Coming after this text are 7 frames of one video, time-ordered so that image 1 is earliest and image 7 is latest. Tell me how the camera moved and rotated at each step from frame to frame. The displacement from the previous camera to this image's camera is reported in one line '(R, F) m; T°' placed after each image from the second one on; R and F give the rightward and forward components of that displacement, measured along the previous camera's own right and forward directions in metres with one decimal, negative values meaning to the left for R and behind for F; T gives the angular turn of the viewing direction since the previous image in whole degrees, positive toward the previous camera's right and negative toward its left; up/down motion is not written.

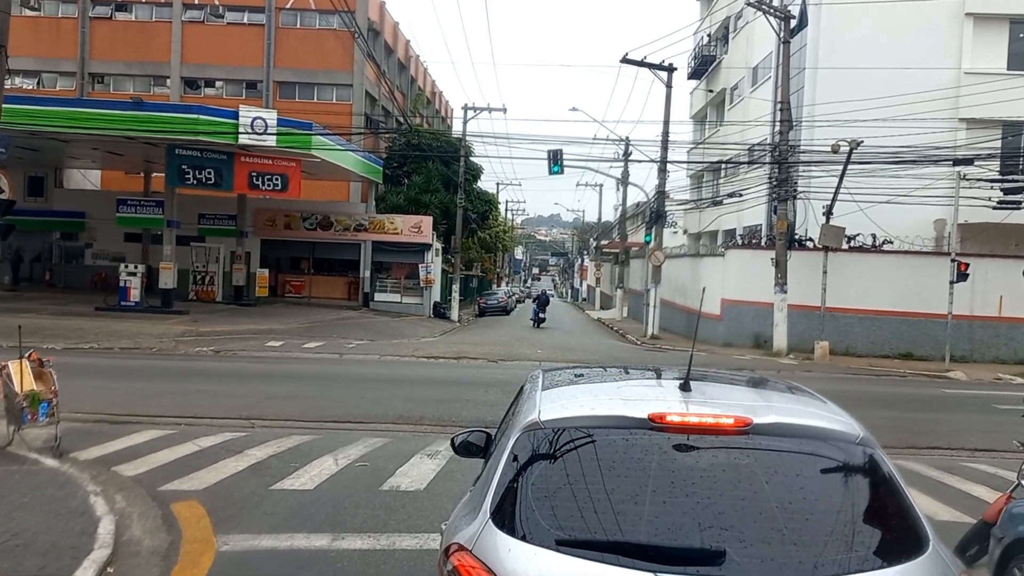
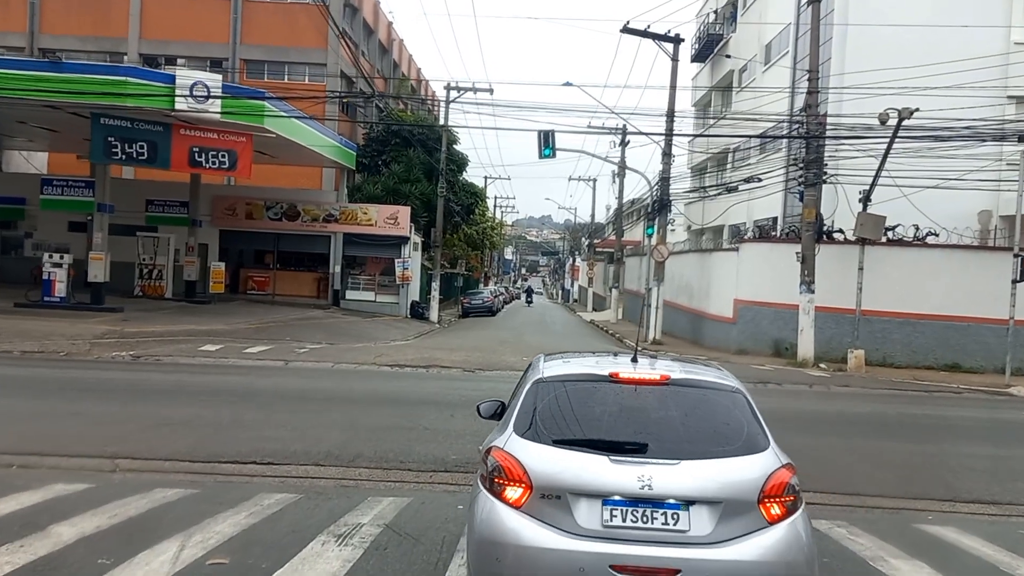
(+0.2, +3.8) m; +1°
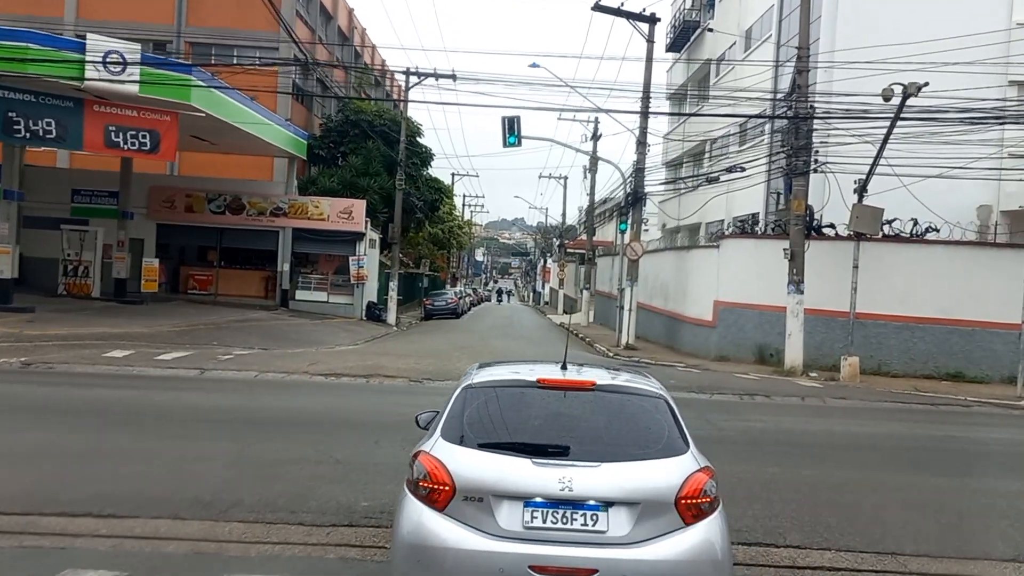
(+0.4, +2.4) m; +2°
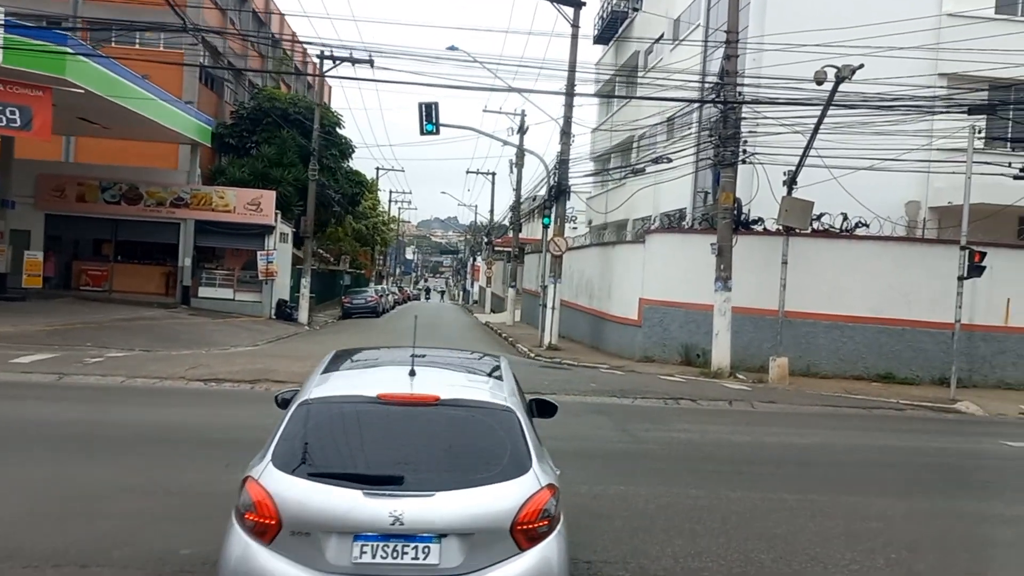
(+0.5, +1.5) m; +4°
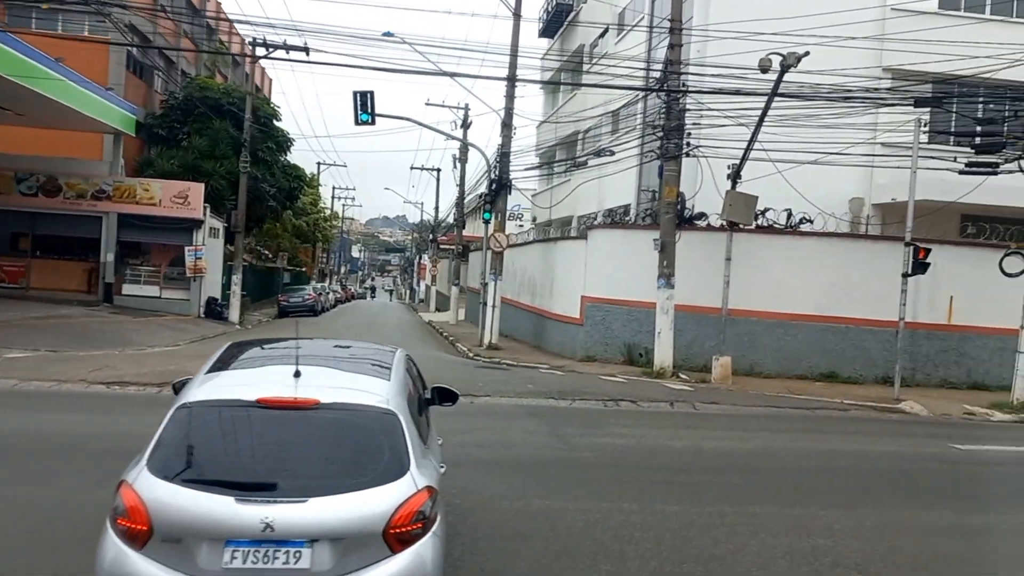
(+0.3, +0.8) m; +3°
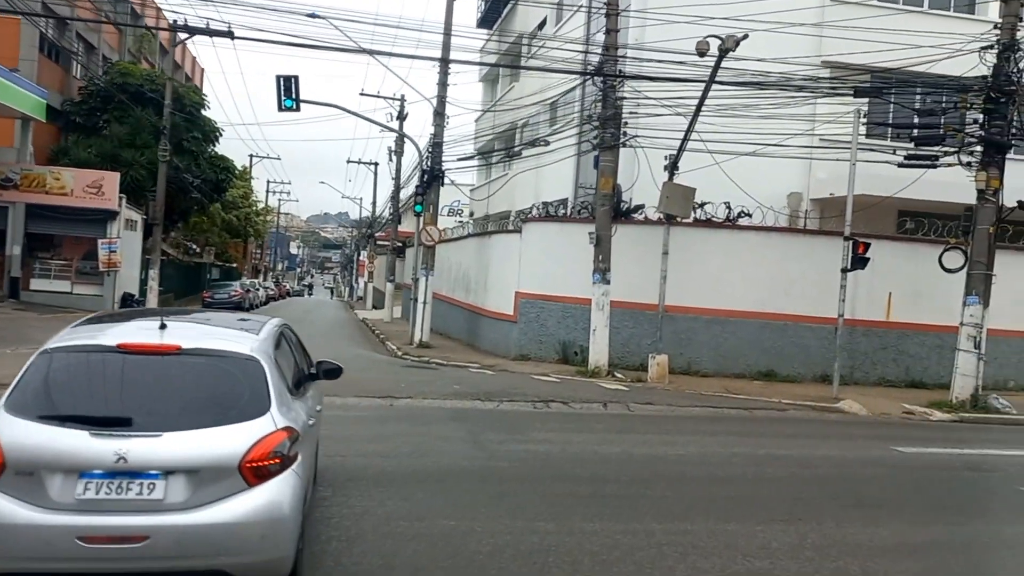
(+0.3, +0.9) m; +4°
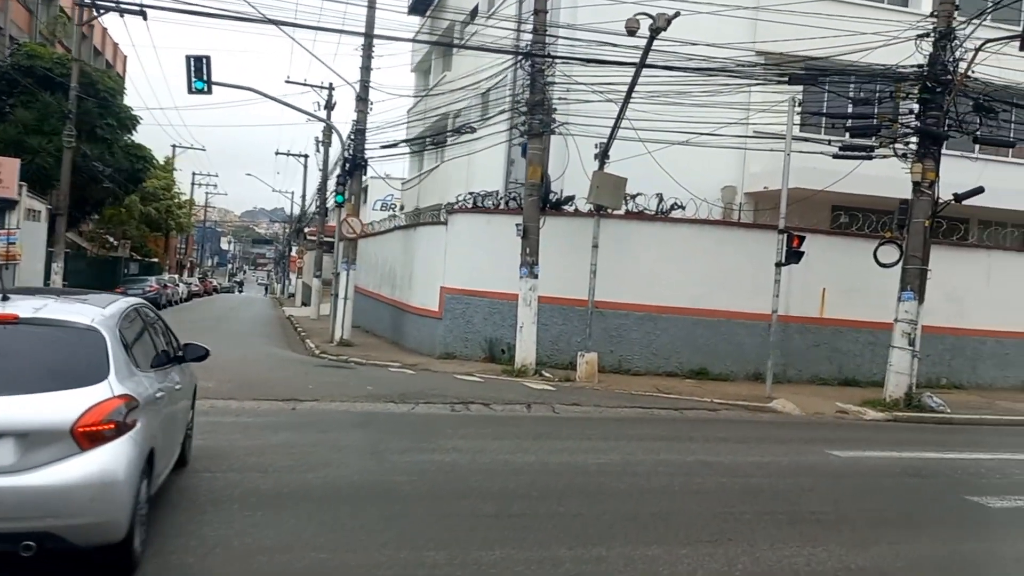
(+0.4, +1.0) m; +4°
